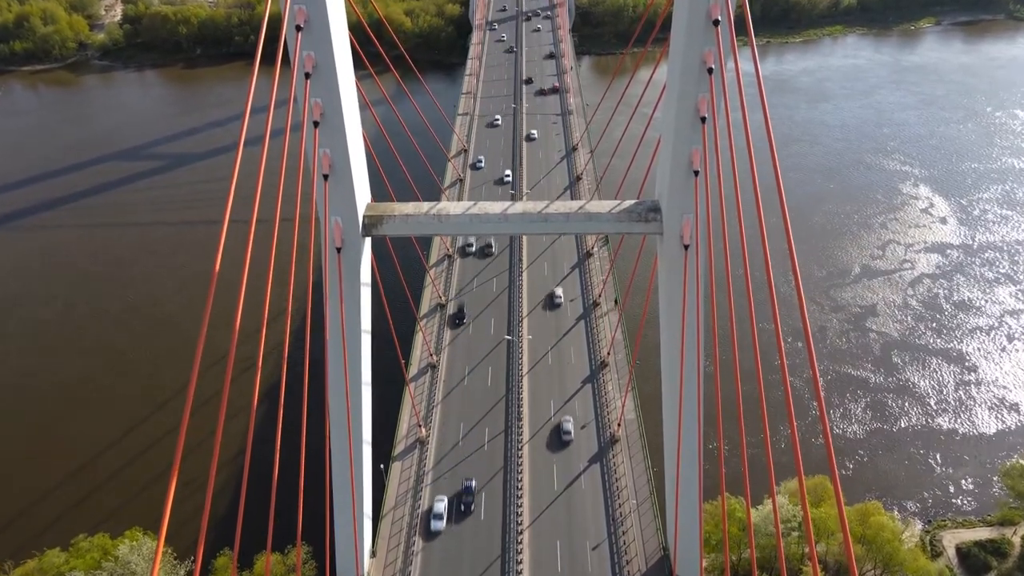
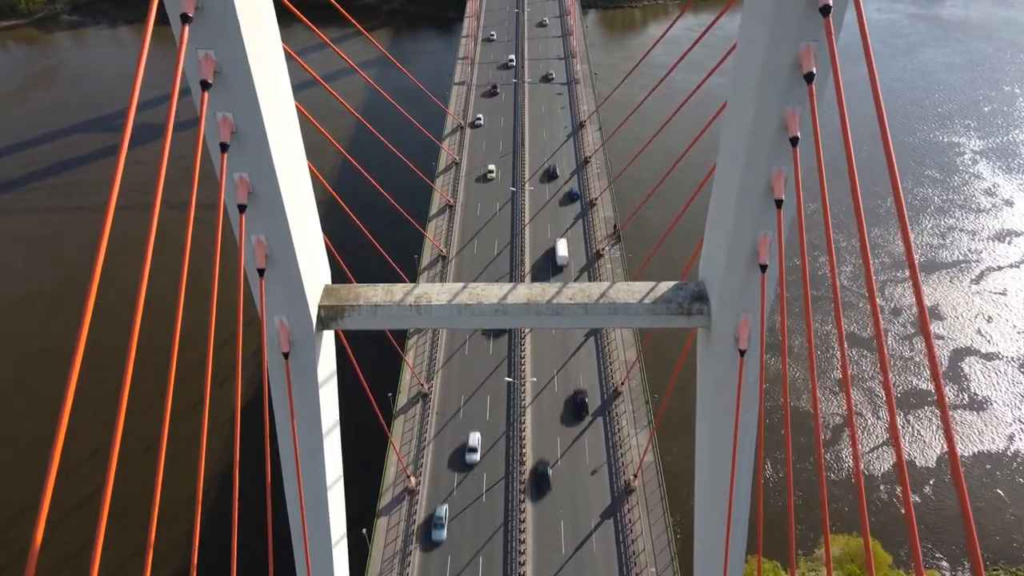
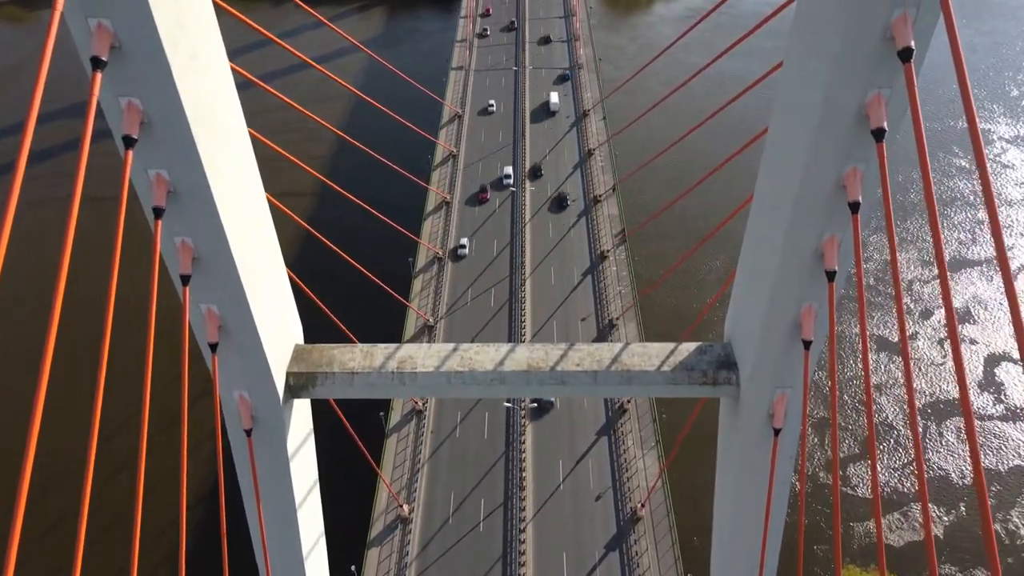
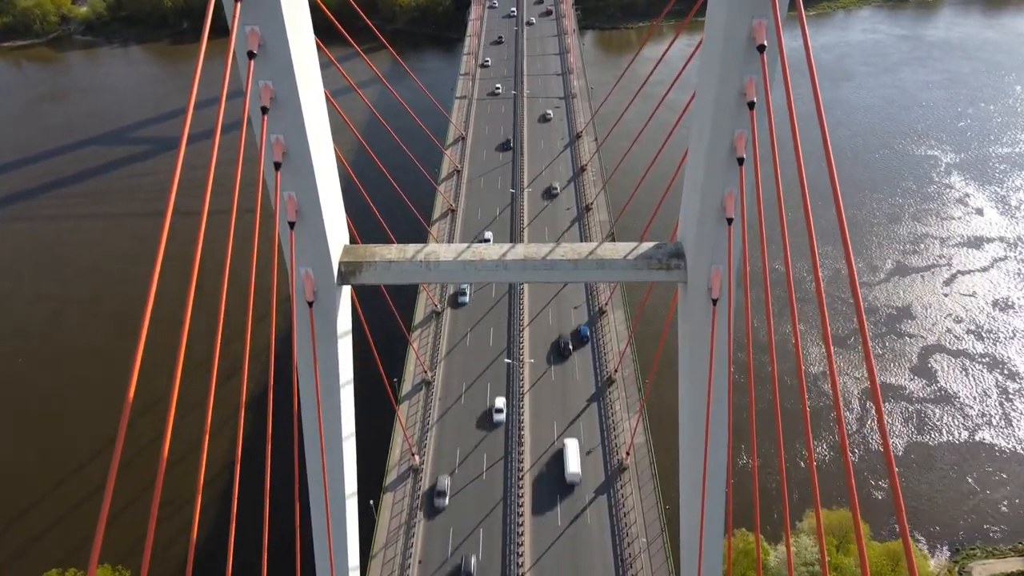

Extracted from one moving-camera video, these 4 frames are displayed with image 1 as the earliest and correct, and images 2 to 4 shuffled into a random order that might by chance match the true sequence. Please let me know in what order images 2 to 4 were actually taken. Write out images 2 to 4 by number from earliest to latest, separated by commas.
4, 2, 3
